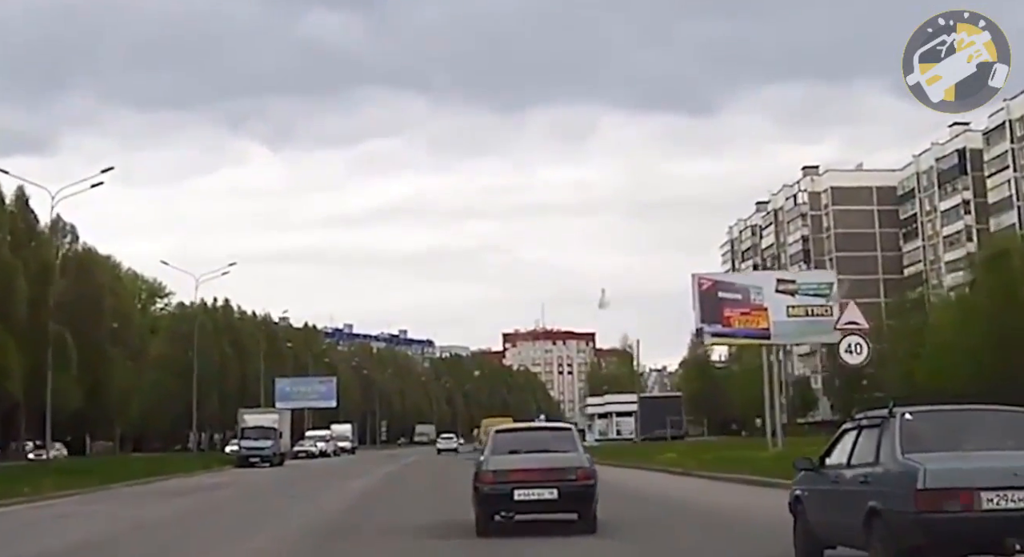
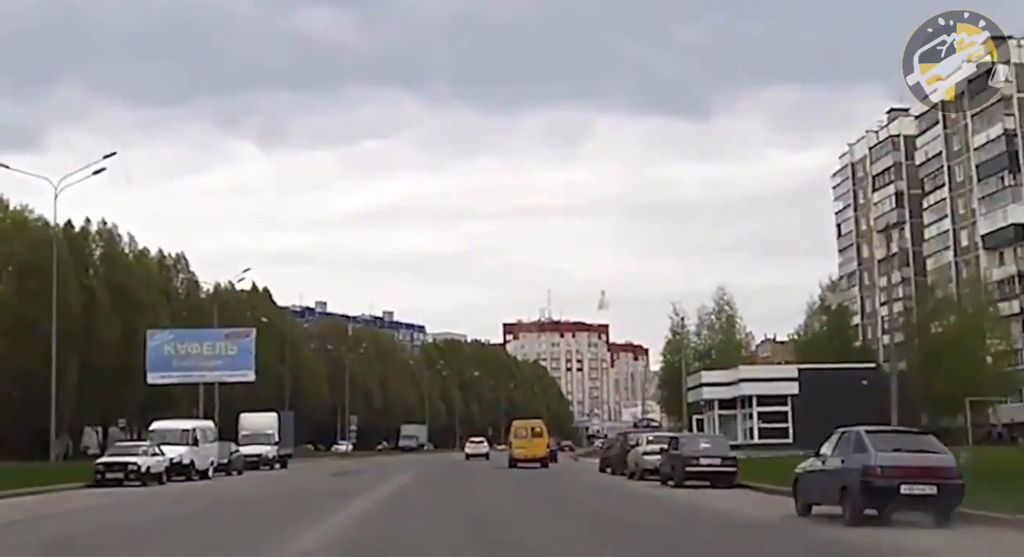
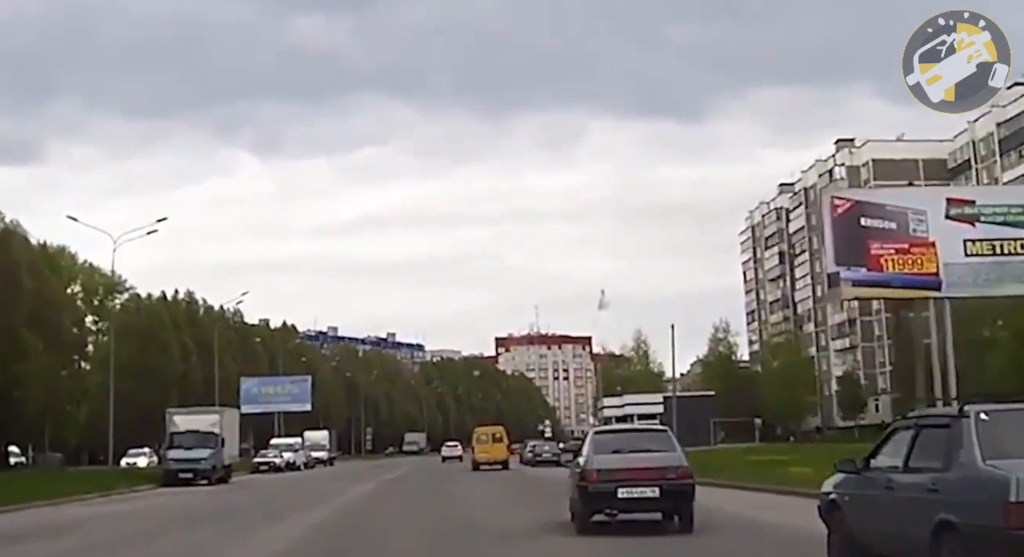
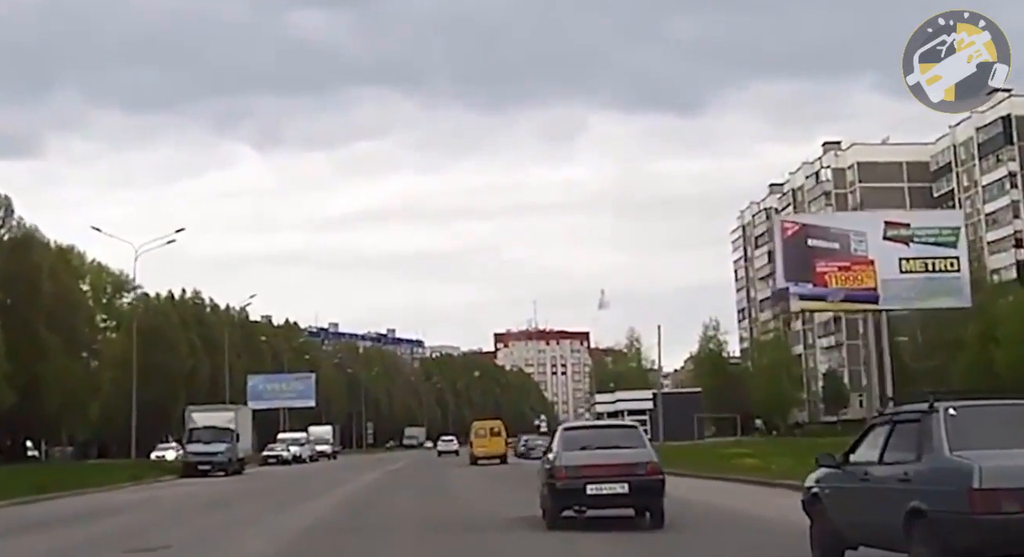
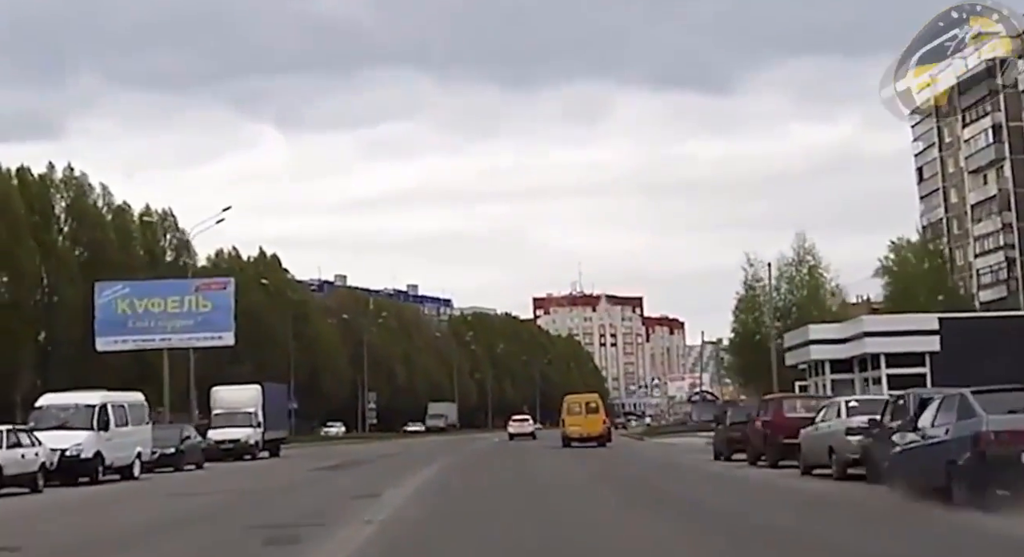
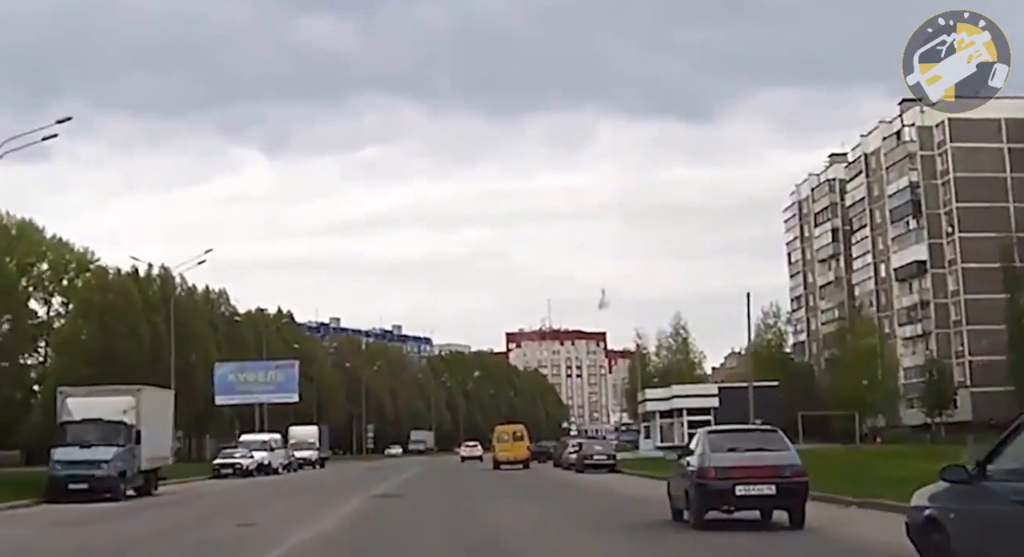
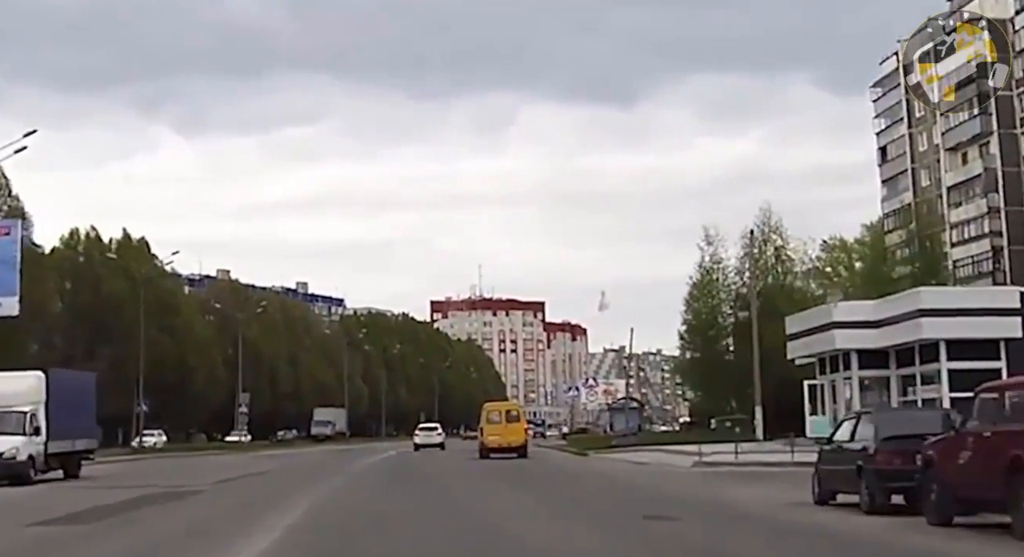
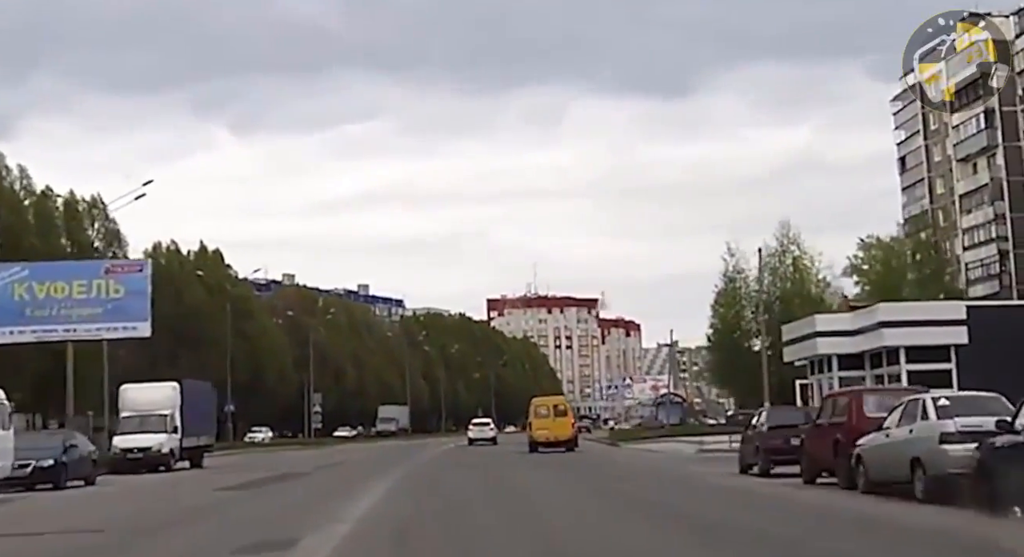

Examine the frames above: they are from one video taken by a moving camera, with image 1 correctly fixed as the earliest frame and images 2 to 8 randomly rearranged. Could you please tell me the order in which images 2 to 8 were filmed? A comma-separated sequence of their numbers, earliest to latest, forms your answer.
4, 3, 6, 2, 5, 8, 7
